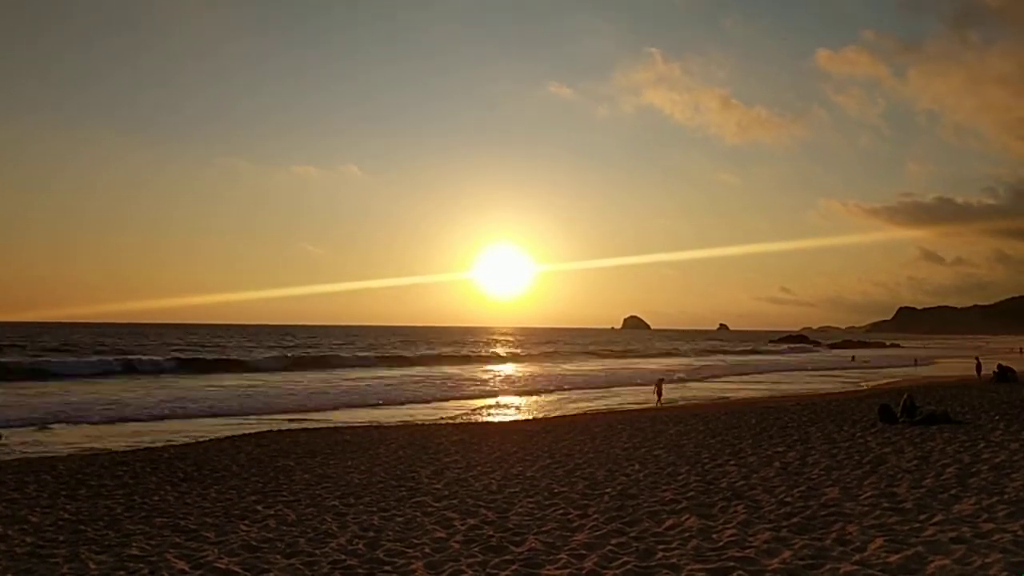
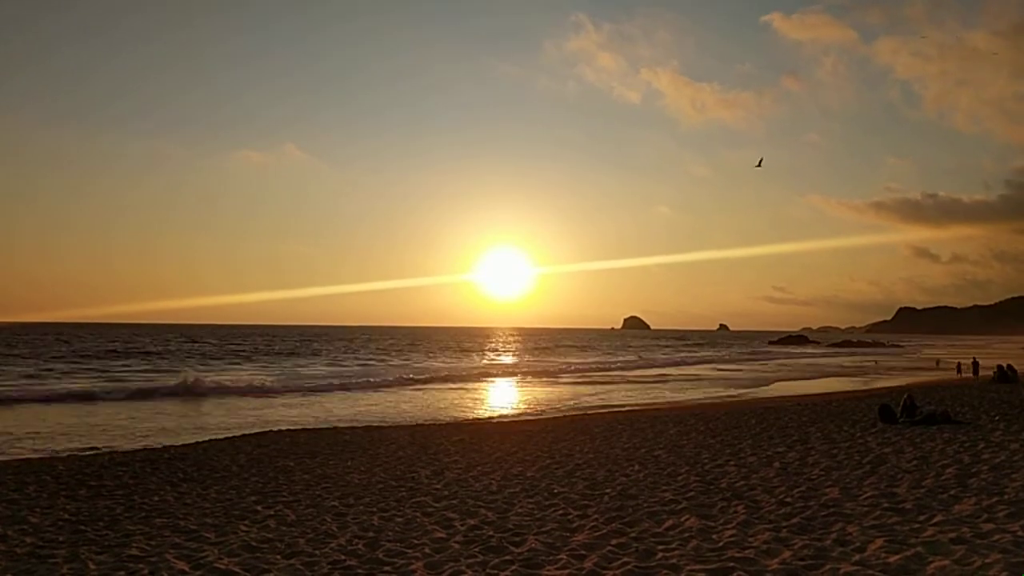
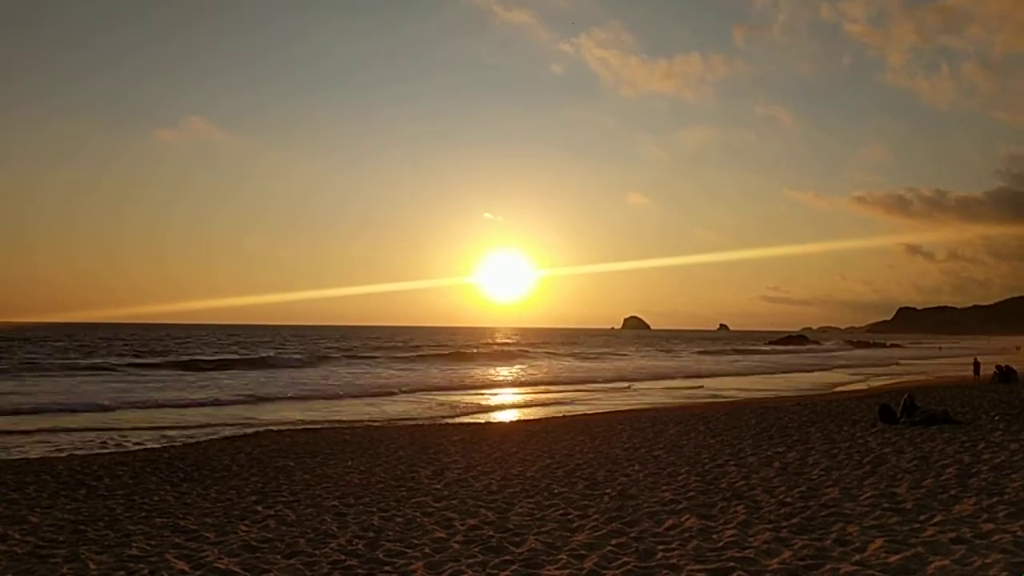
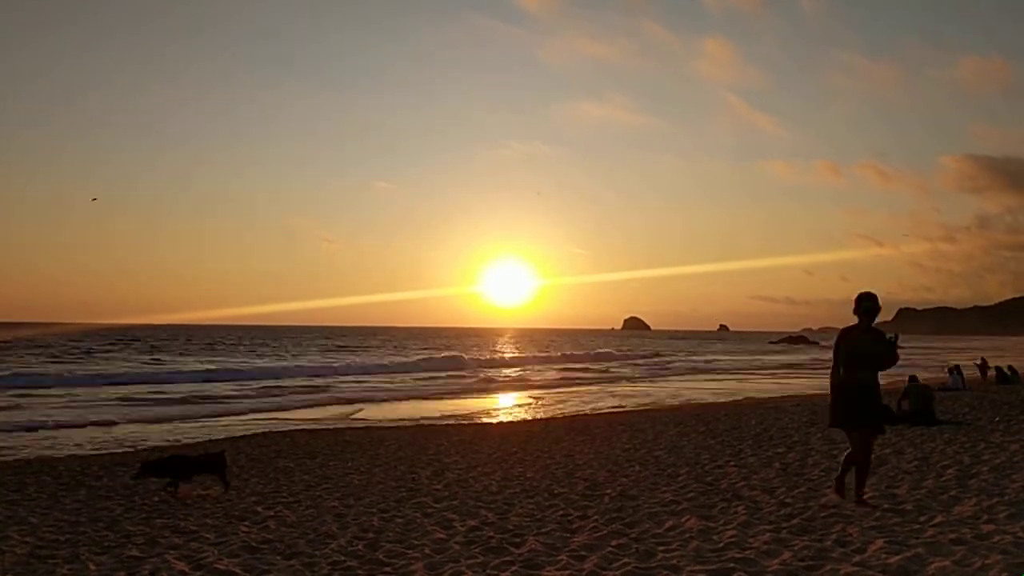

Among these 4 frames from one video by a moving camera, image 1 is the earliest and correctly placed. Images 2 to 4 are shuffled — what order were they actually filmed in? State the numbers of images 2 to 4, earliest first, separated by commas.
2, 3, 4
